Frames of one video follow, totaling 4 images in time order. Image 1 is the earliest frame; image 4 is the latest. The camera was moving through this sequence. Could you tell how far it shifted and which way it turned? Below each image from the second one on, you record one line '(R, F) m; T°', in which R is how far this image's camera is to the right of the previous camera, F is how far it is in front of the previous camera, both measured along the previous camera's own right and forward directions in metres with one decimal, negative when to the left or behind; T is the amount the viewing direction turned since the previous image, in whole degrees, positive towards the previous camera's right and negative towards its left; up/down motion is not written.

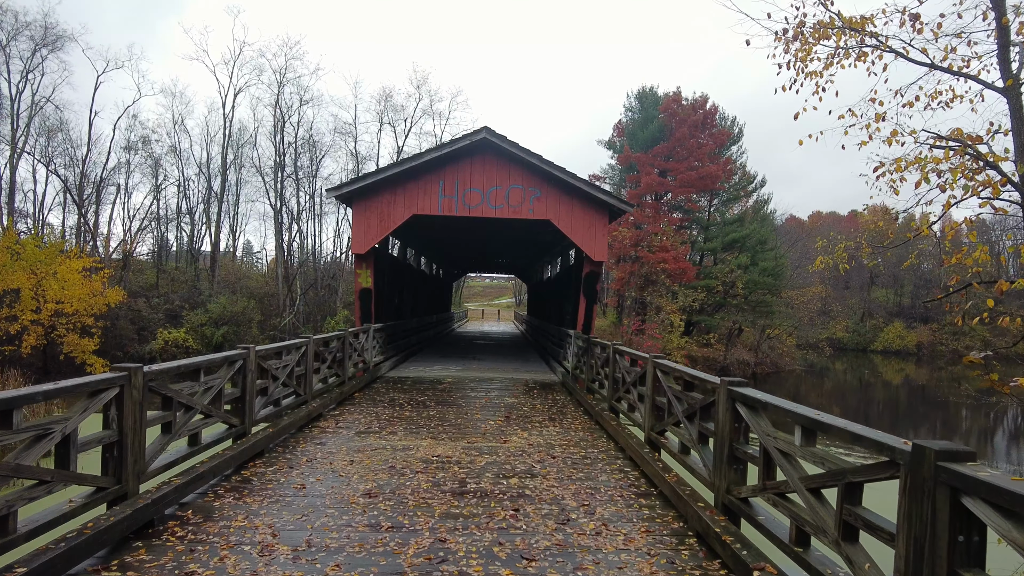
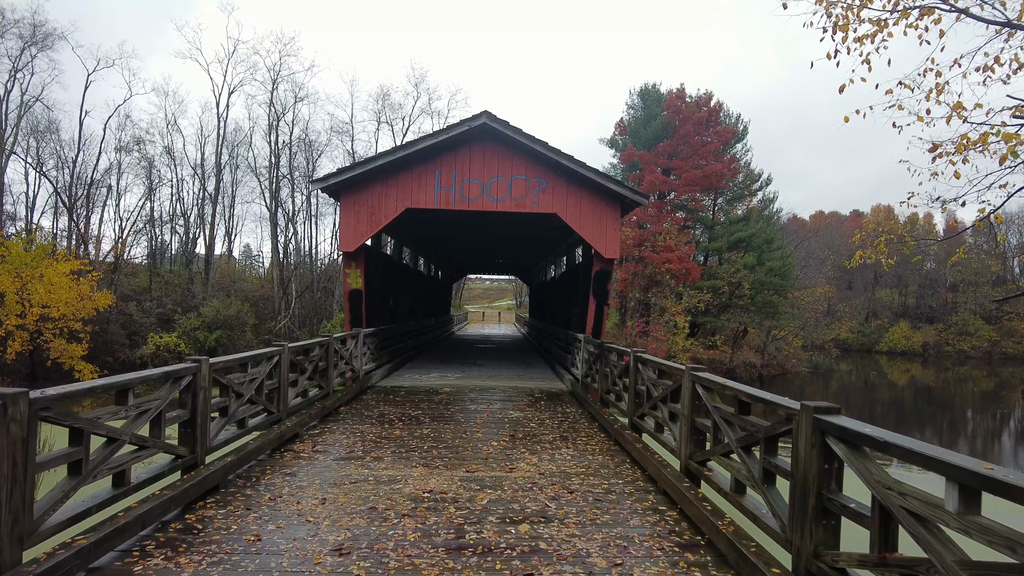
(0.0, +0.8) m; 0°
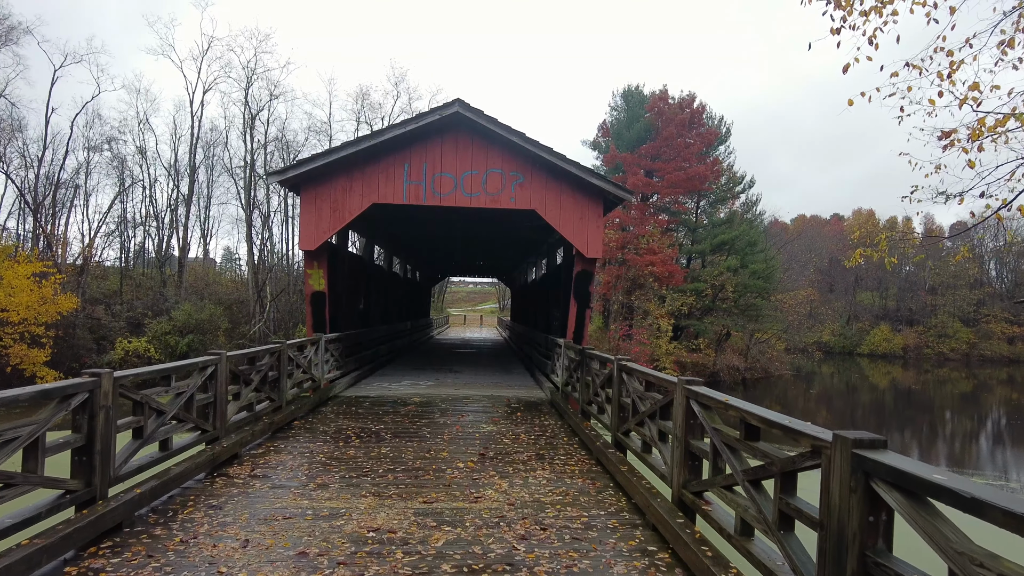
(+0.1, +0.6) m; +1°
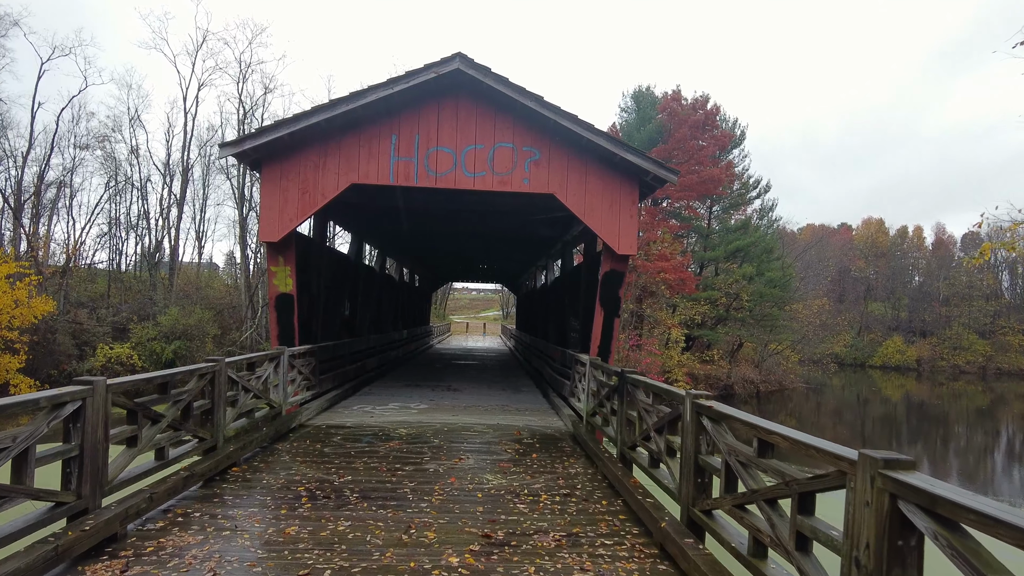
(-0.1, +1.6) m; 0°
